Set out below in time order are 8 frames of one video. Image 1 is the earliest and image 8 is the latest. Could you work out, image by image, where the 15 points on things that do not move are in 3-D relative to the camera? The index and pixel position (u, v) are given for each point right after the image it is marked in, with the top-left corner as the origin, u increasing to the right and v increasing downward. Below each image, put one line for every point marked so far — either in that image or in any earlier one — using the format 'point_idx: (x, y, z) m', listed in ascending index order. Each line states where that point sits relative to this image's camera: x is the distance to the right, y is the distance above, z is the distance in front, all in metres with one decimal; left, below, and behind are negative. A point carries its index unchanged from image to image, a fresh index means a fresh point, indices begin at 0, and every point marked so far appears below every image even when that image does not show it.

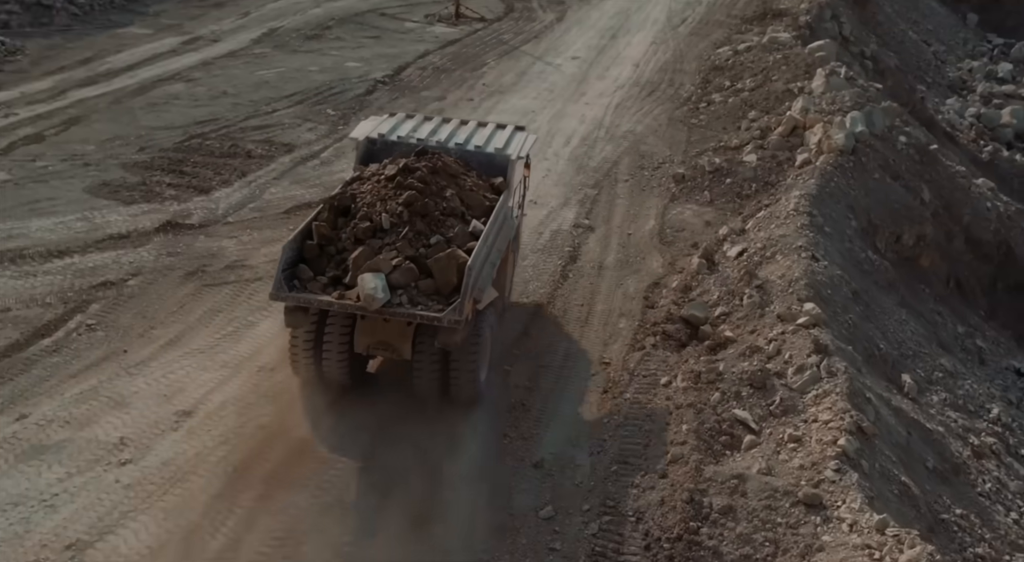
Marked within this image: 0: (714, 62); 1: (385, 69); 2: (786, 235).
0: (+3.5, +3.8, +19.1) m
1: (-2.1, +3.5, +18.3) m
2: (+2.7, +0.4, +10.8) m
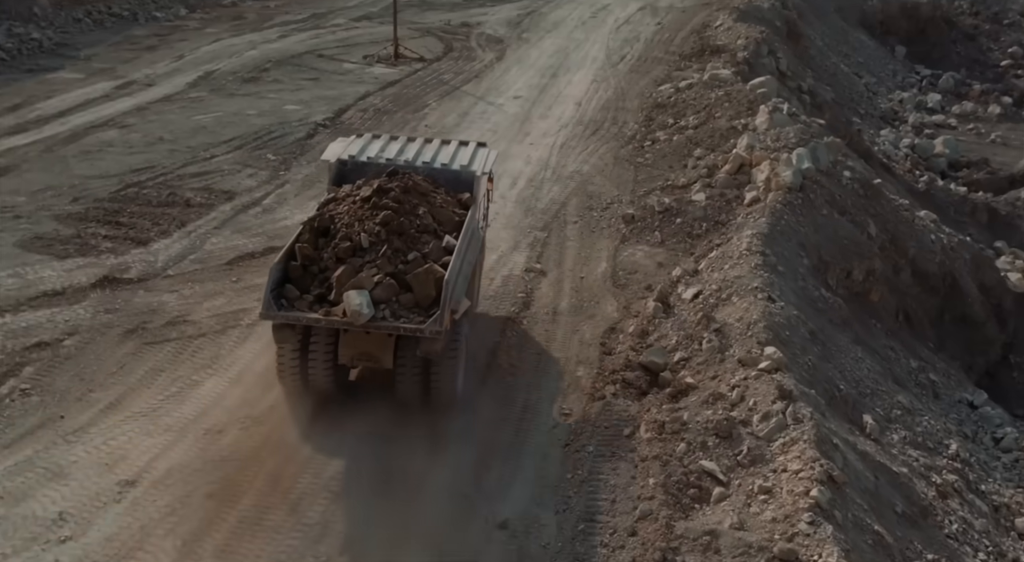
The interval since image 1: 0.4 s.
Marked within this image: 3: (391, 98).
0: (+2.5, +3.1, +19.1) m
1: (-3.0, +2.8, +18.0) m
2: (+2.3, 0.0, +10.7) m
3: (-2.1, +3.2, +19.3) m
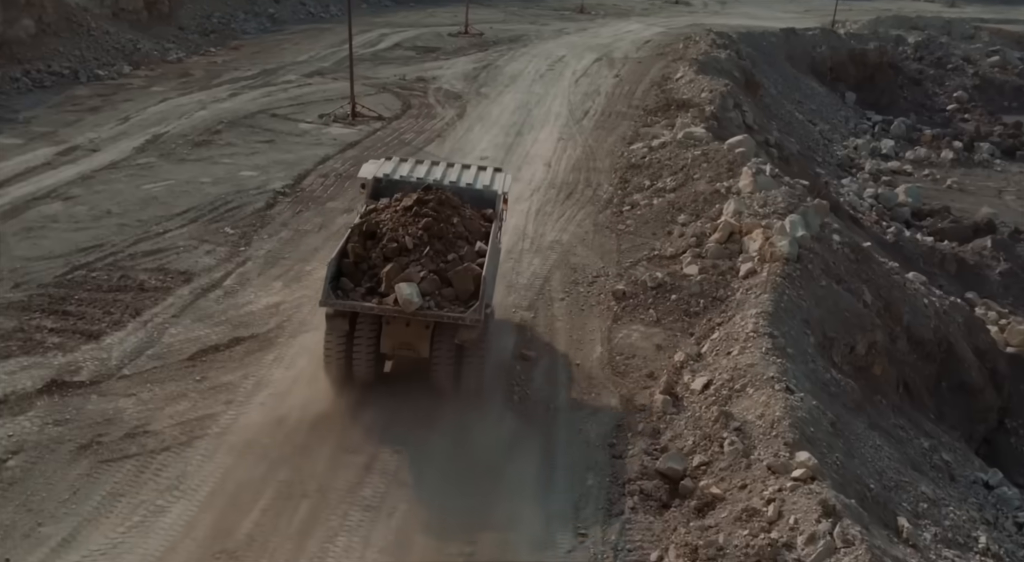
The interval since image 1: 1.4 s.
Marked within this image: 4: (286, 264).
0: (+1.9, +2.0, +18.4) m
1: (-3.5, +1.6, +17.1) m
2: (+2.2, -0.7, +9.9) m
3: (-2.7, +2.0, +18.4) m
4: (-2.7, +0.2, +13.2) m
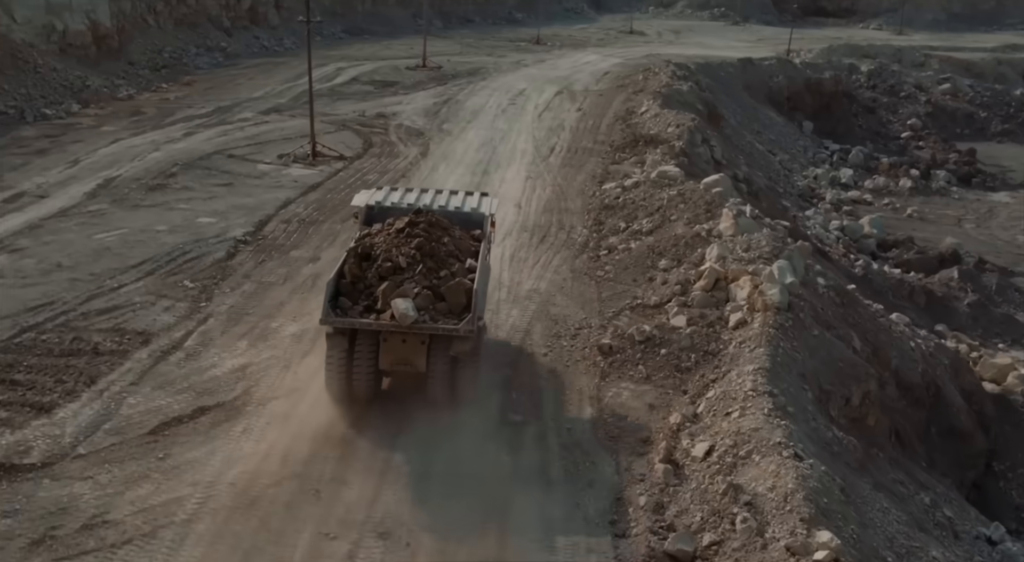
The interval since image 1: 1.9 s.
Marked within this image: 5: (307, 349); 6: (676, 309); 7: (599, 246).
0: (+1.4, +1.3, +17.9) m
1: (-3.9, +0.8, +16.3) m
2: (+2.1, -1.2, +9.4) m
3: (-3.2, +1.2, +17.7) m
4: (-3.0, -0.4, +12.5) m
5: (-2.2, -0.7, +11.7) m
6: (+1.9, -0.3, +12.6) m
7: (+1.2, +0.5, +15.7) m
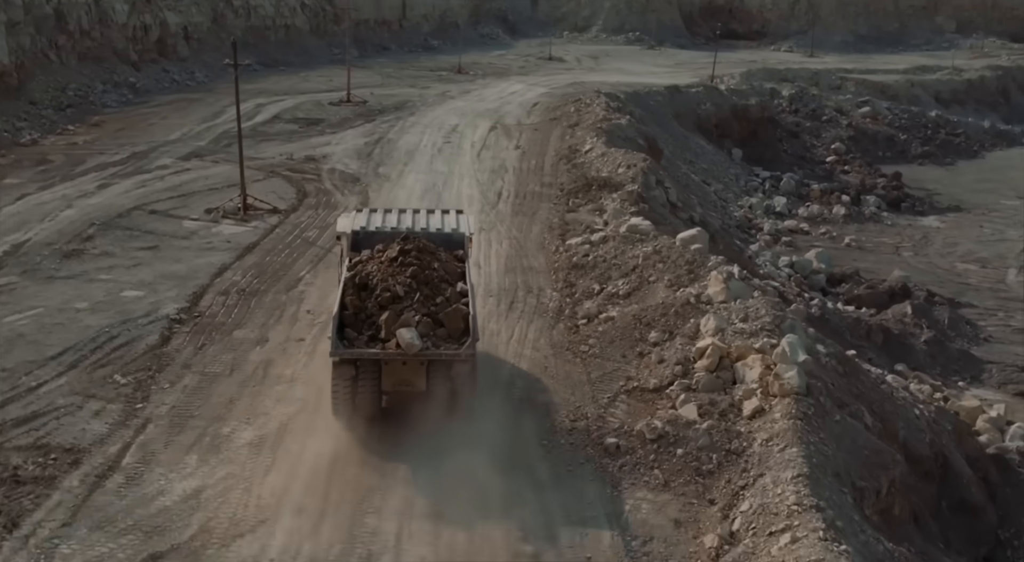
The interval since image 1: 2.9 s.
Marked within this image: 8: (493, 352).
0: (+0.8, +0.4, +16.6) m
1: (-4.4, -0.2, +14.6) m
2: (+2.2, -2.0, +8.1) m
3: (-3.7, +0.2, +16.0) m
4: (-3.1, -1.4, +10.8) m
5: (-2.2, -1.7, +10.1) m
6: (+1.7, -1.2, +11.3) m
7: (+0.8, -0.4, +14.4) m
8: (-0.2, -0.8, +12.9) m
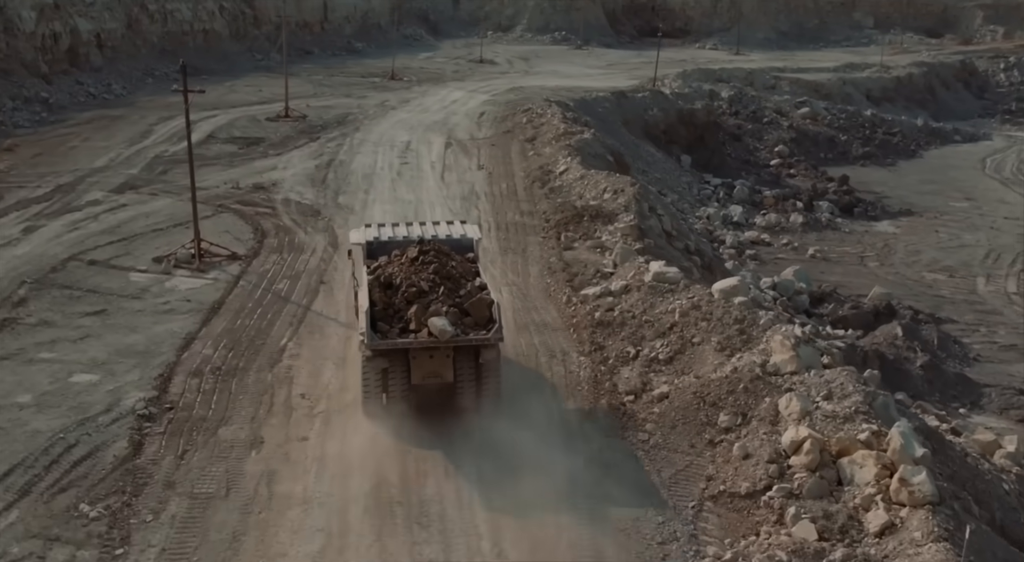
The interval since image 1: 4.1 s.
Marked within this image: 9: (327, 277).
0: (+1.0, -0.4, +14.6) m
1: (-4.1, -1.1, +12.1) m
2: (+3.1, -2.7, +6.2) m
3: (-3.5, -0.7, +13.6) m
4: (-2.4, -2.3, +8.5) m
5: (-1.5, -2.5, +7.9) m
6: (+2.3, -1.9, +9.4) m
7: (+1.1, -1.2, +12.4) m
8: (+0.2, -1.6, +10.9) m
9: (-2.8, 0.0, +16.3) m
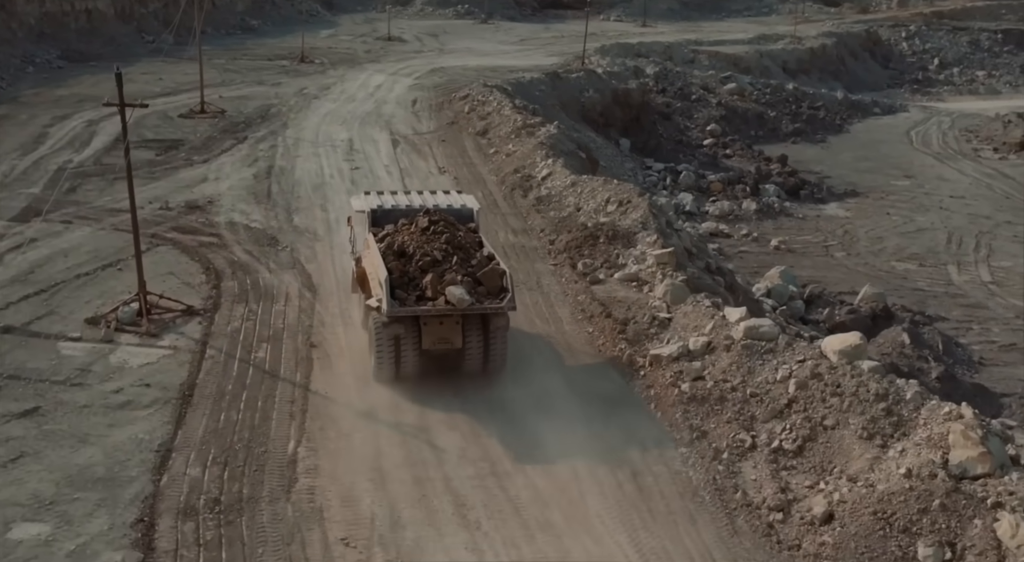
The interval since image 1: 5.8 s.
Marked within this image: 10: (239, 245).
0: (+1.6, -1.0, +11.7) m
1: (-3.1, -2.0, +8.7) m
2: (+4.7, -3.5, +3.7) m
3: (-2.8, -1.5, +10.2) m
4: (-1.1, -3.2, +5.3) m
5: (-0.1, -3.4, +4.8) m
6: (+3.5, -2.6, +6.7) m
7: (+2.0, -1.8, +9.5) m
8: (+1.3, -2.4, +7.9) m
9: (-2.3, -0.7, +13.0) m
10: (-4.1, +0.5, +16.6) m
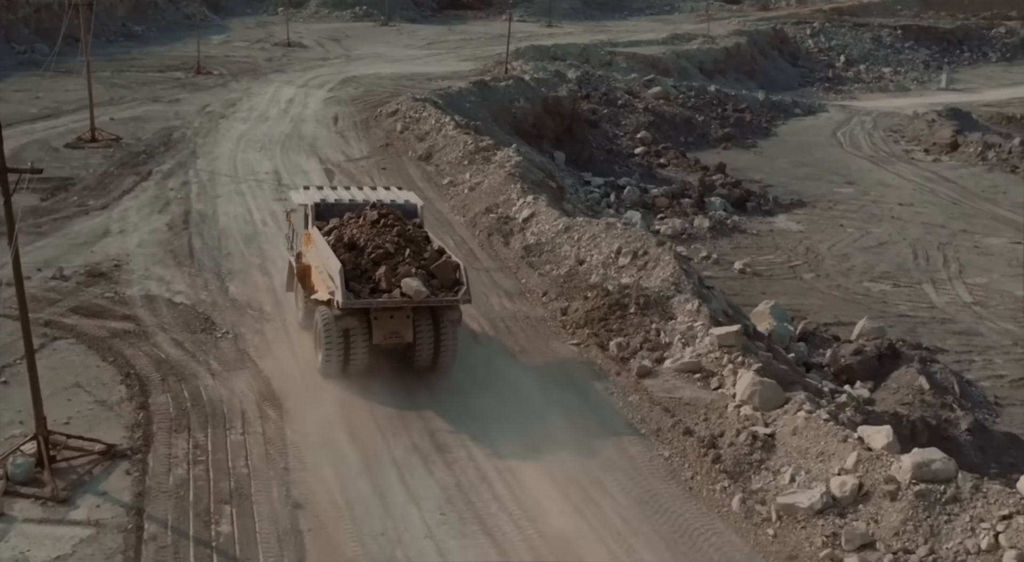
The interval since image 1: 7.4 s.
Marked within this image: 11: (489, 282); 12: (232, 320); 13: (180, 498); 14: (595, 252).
0: (+2.2, -2.0, +8.4) m
1: (-2.2, -3.1, +5.0) m
2: (+6.1, -4.3, +0.7) m
3: (-2.0, -2.6, +6.5) m
4: (+0.3, -4.2, +1.7) m
5: (+1.3, -4.4, +1.4) m
6: (+4.7, -3.5, +3.6) m
7: (+2.9, -2.8, +6.3) m
8: (+2.3, -3.3, +4.6) m
9: (-1.8, -1.8, +9.3) m
10: (-4.0, -0.6, +12.7) m
11: (-0.3, 0.0, +15.1) m
12: (-3.4, -0.5, +13.4) m
13: (-2.8, -1.7, +9.2) m
14: (+1.3, +0.4, +15.2) m
